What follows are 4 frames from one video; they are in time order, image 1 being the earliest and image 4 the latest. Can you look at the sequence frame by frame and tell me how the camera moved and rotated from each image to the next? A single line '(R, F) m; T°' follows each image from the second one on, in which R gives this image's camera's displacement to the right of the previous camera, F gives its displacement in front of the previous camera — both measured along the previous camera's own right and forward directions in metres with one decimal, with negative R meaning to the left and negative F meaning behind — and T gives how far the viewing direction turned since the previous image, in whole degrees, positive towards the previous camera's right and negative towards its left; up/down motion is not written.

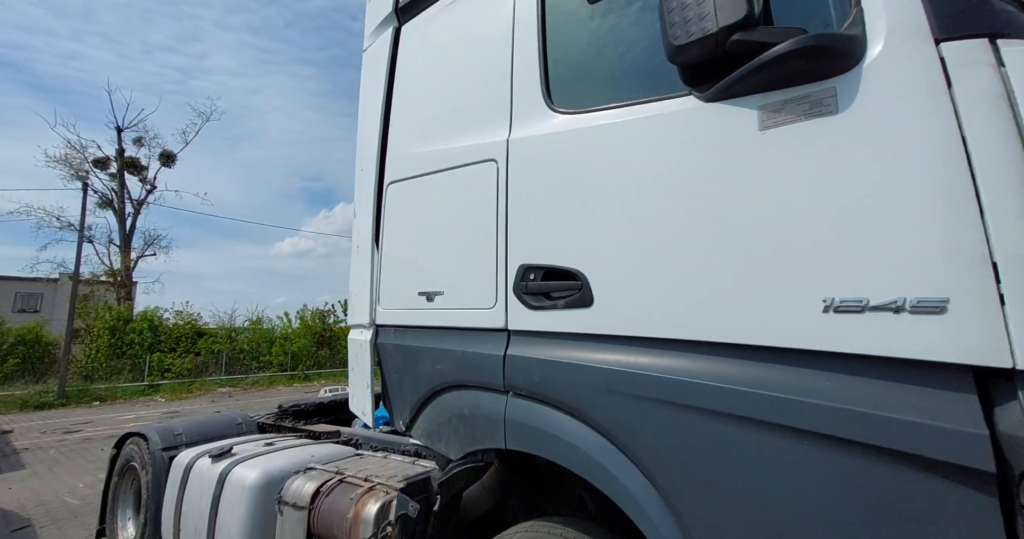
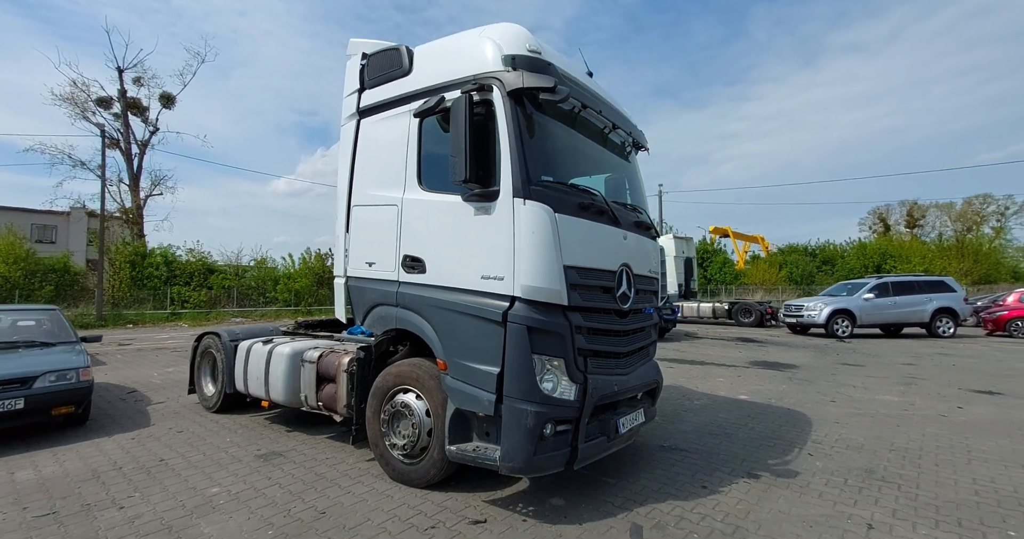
(+0.9, -2.4) m; 0°
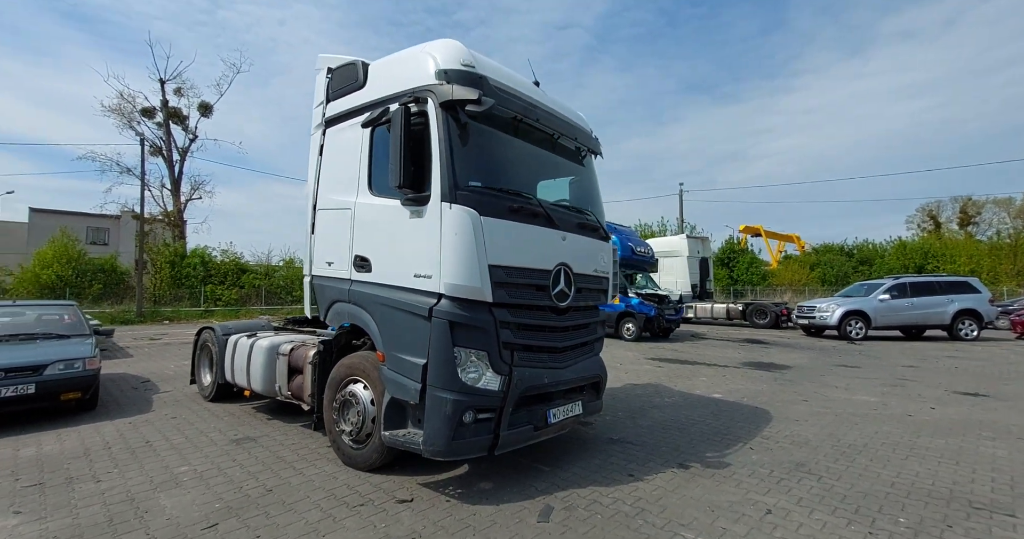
(+0.8, -0.2) m; -4°
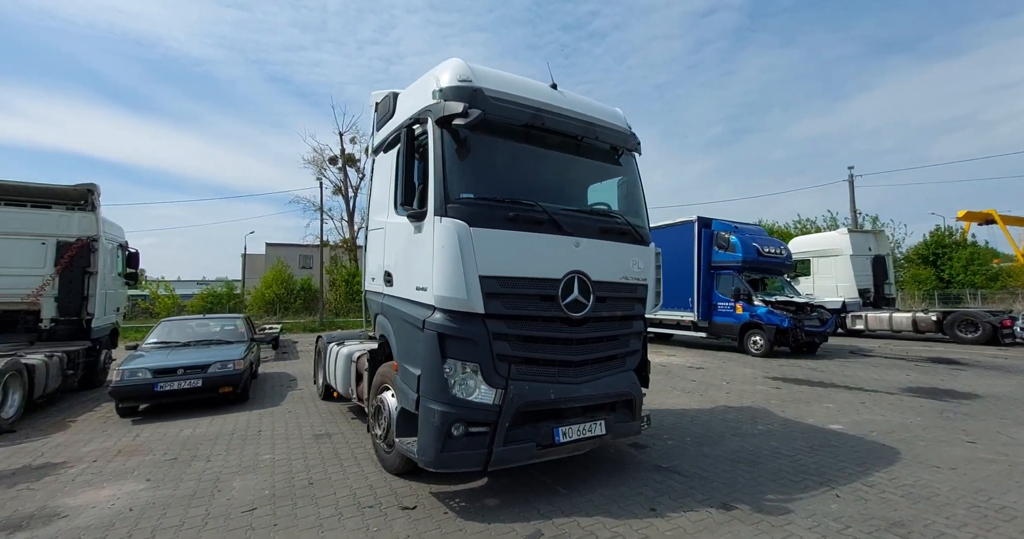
(+1.2, +0.3) m; -19°
